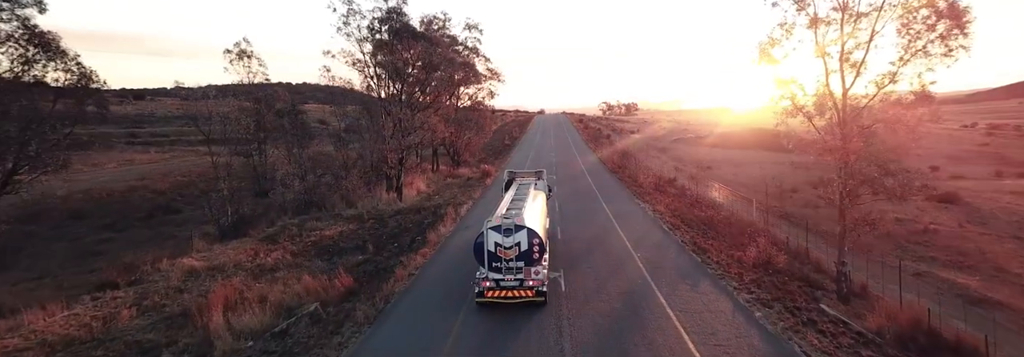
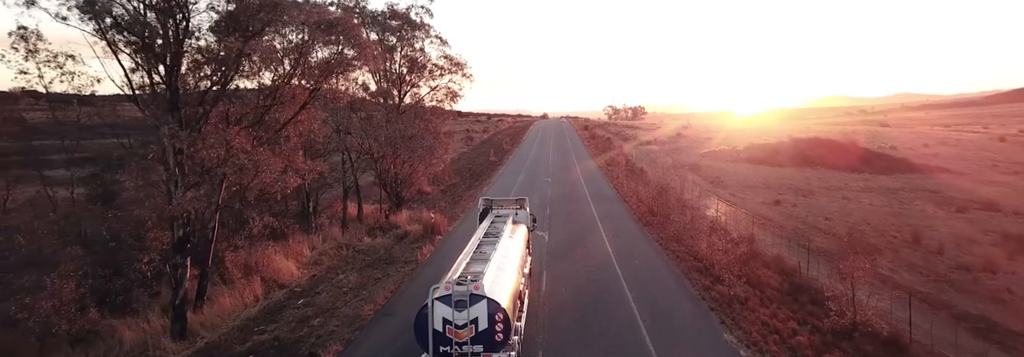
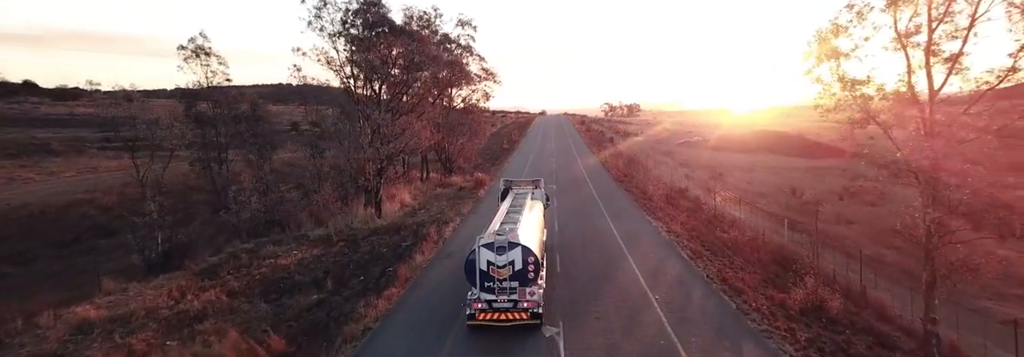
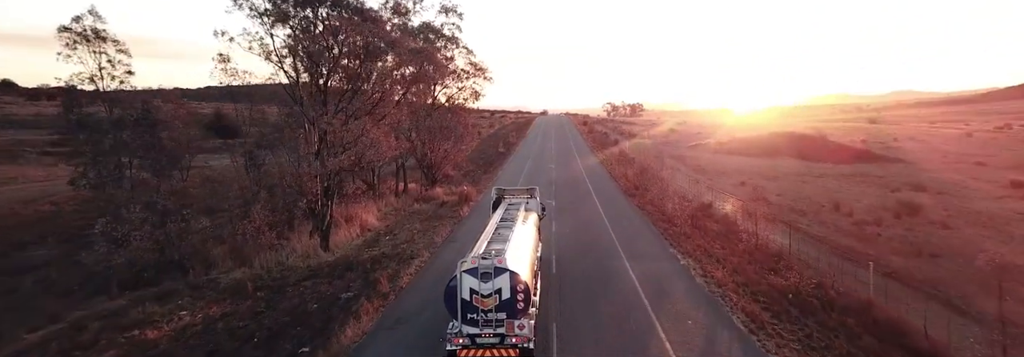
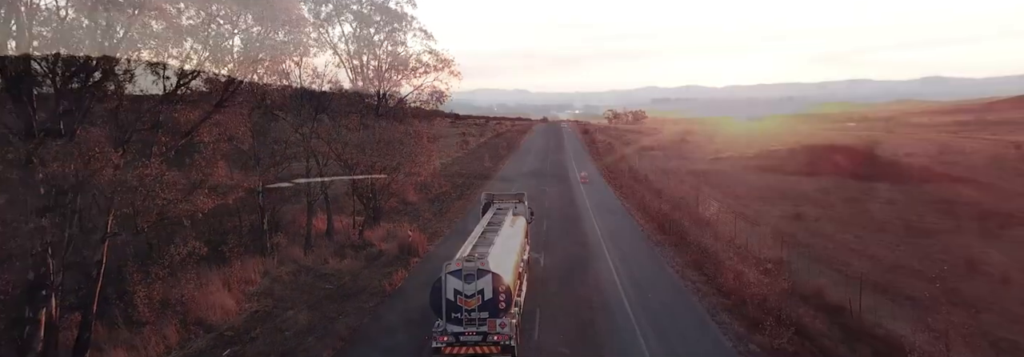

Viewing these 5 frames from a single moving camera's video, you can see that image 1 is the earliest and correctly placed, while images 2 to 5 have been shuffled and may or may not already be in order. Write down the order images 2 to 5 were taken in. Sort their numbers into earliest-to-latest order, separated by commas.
3, 4, 2, 5
